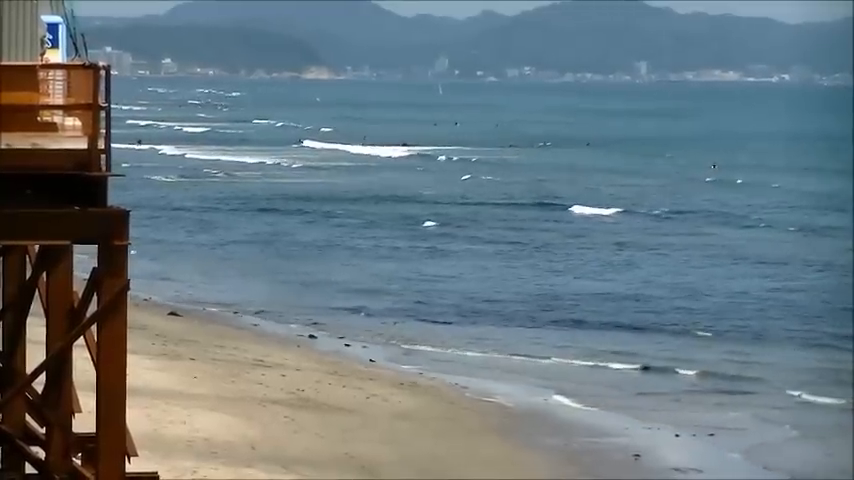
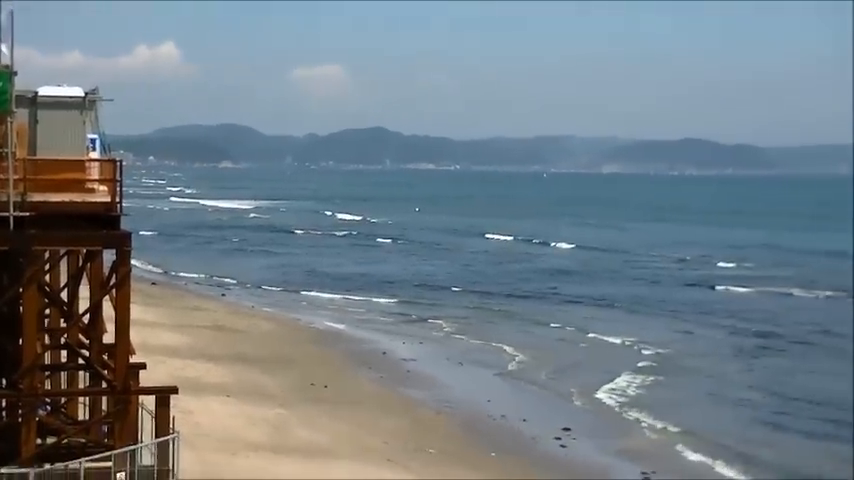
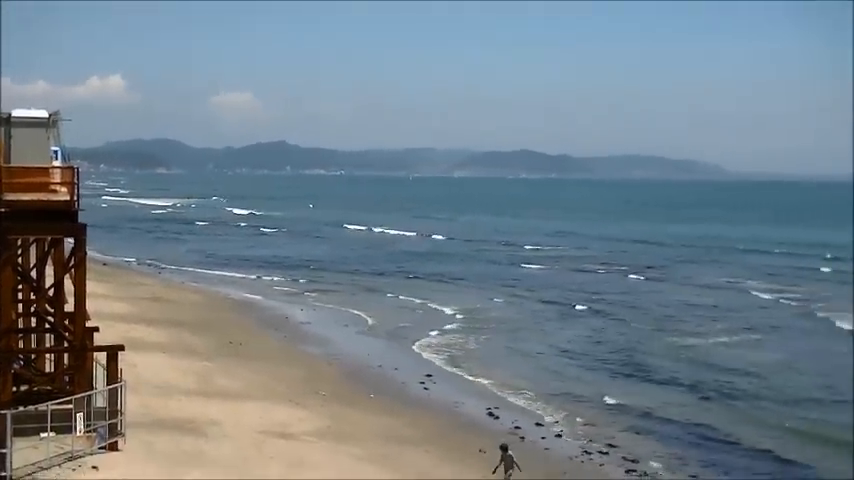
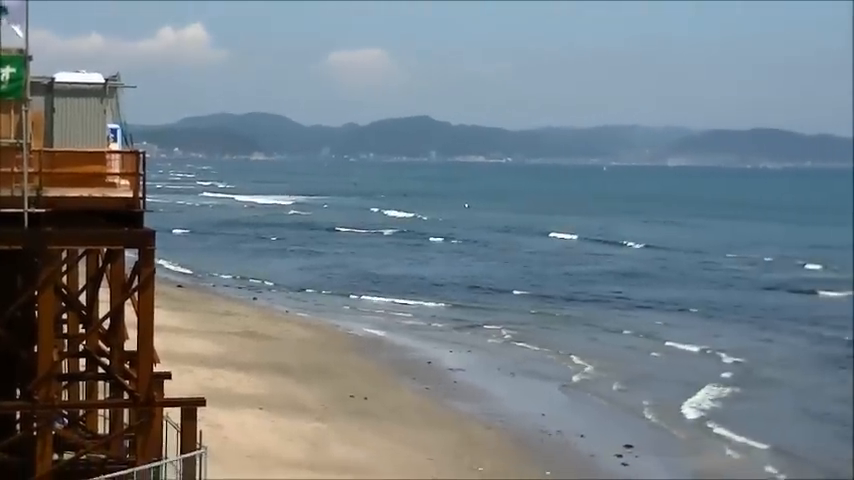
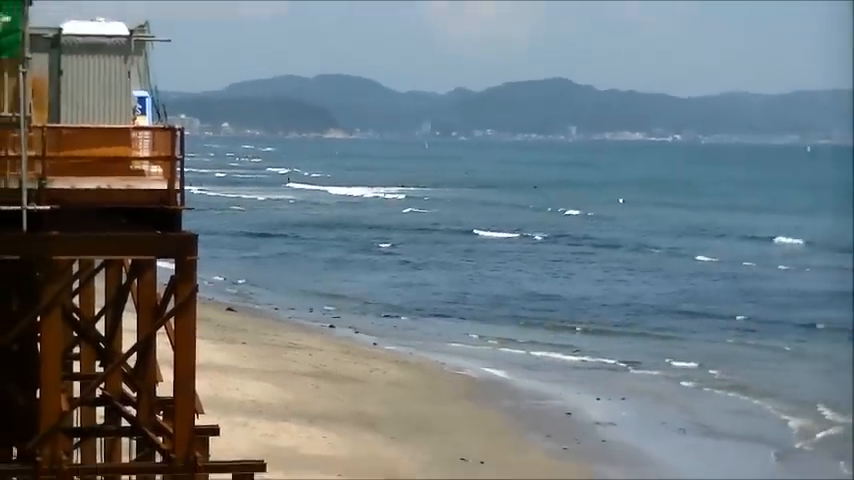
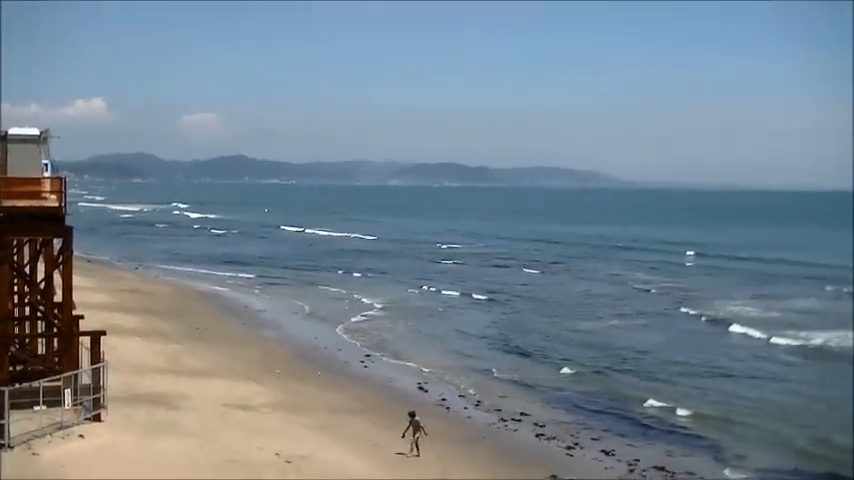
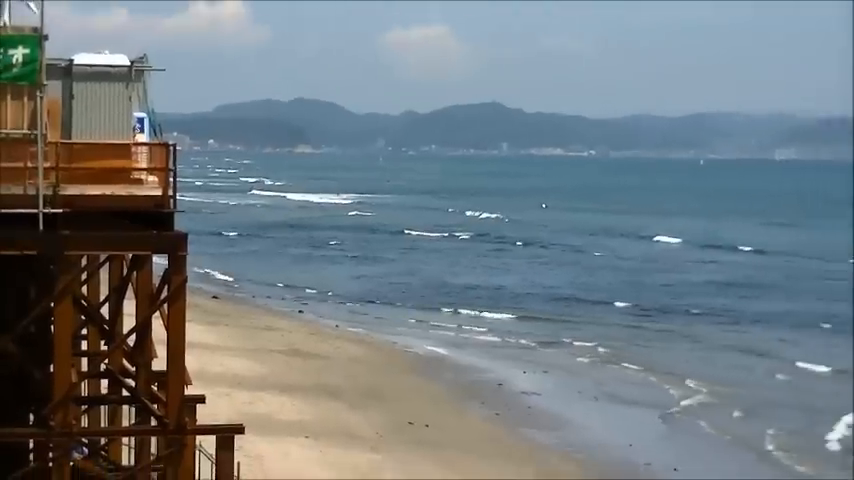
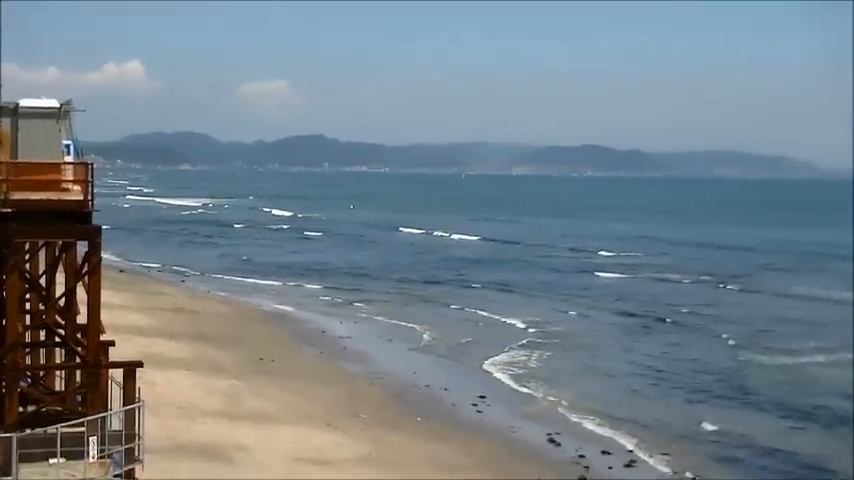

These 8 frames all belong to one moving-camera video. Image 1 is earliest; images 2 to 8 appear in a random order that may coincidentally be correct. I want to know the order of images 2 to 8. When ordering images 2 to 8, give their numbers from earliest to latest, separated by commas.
5, 7, 4, 2, 8, 3, 6
